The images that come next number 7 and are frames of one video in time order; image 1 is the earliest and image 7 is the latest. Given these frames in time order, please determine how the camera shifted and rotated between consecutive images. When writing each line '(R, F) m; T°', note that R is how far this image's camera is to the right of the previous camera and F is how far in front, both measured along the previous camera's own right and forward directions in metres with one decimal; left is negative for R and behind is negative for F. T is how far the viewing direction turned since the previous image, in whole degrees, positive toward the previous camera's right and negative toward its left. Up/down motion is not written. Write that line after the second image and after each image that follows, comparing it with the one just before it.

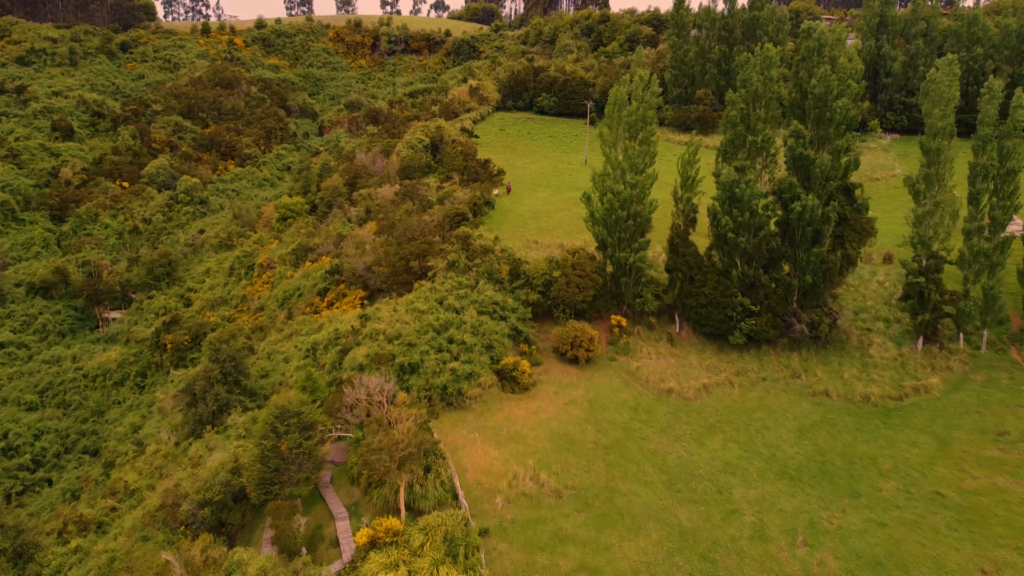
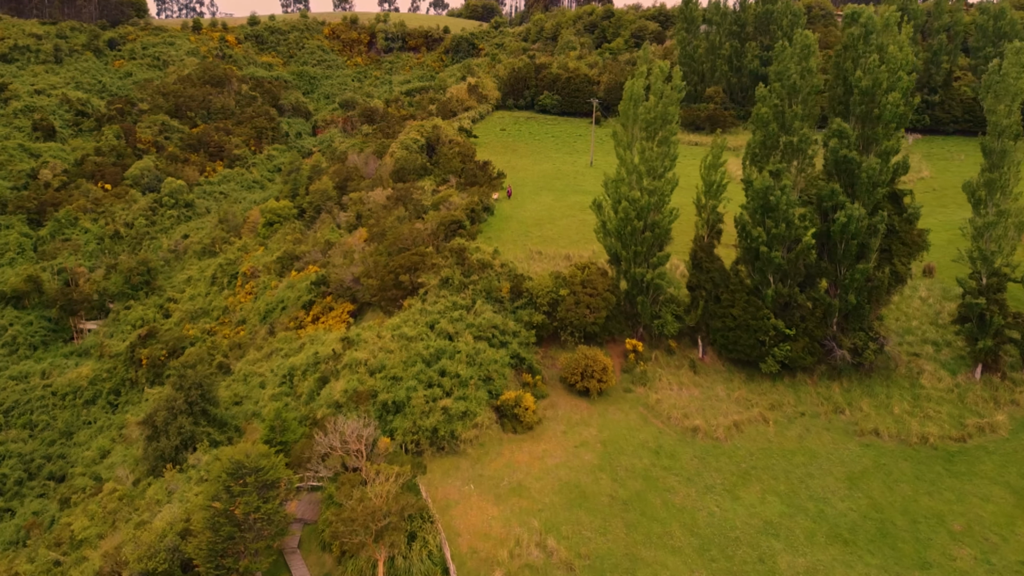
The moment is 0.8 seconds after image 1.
(0.0, +2.7) m; 0°
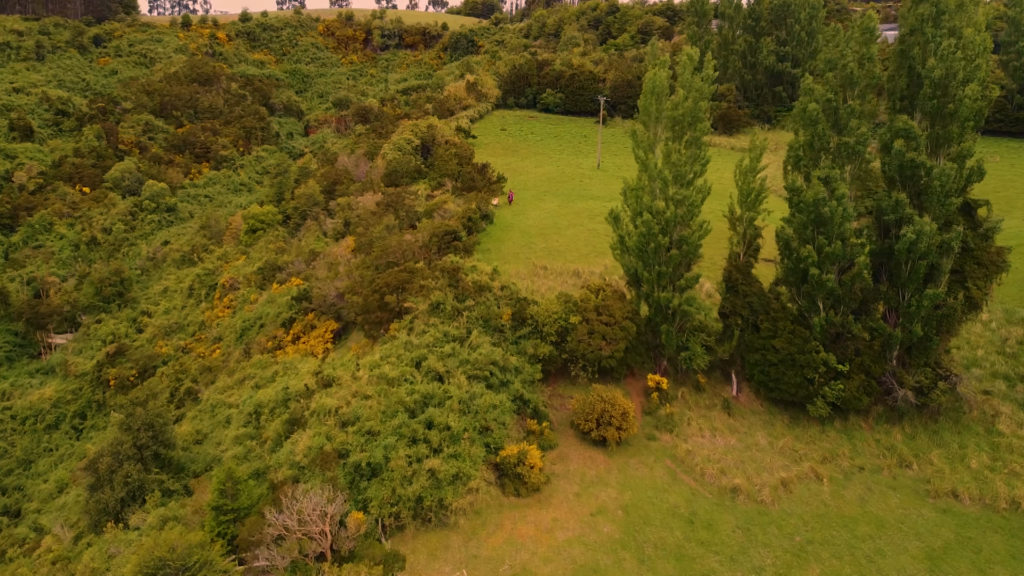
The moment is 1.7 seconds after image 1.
(0.0, +3.0) m; 0°
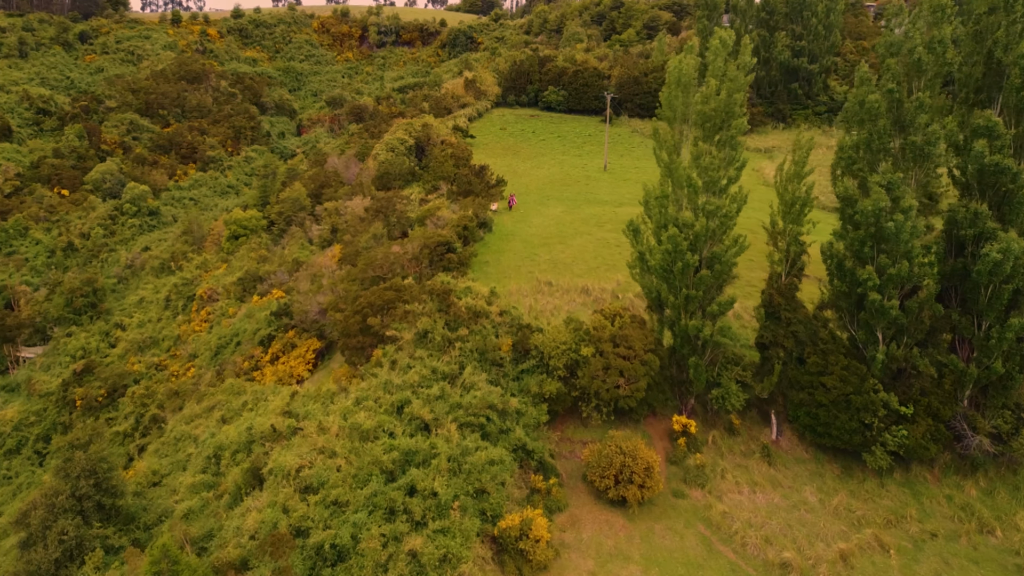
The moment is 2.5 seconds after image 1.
(0.0, +2.6) m; 0°
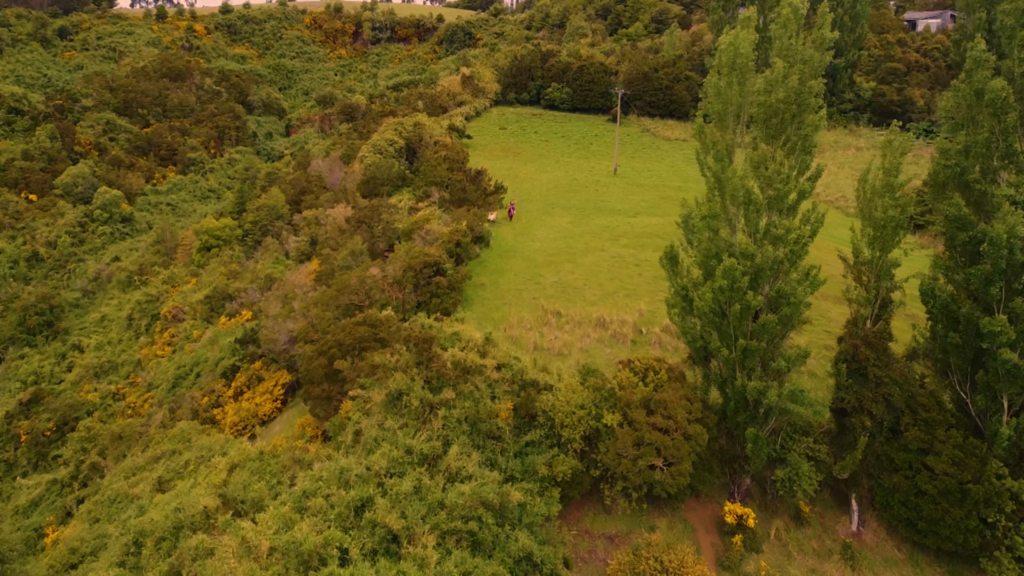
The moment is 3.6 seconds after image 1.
(0.0, +3.5) m; 0°
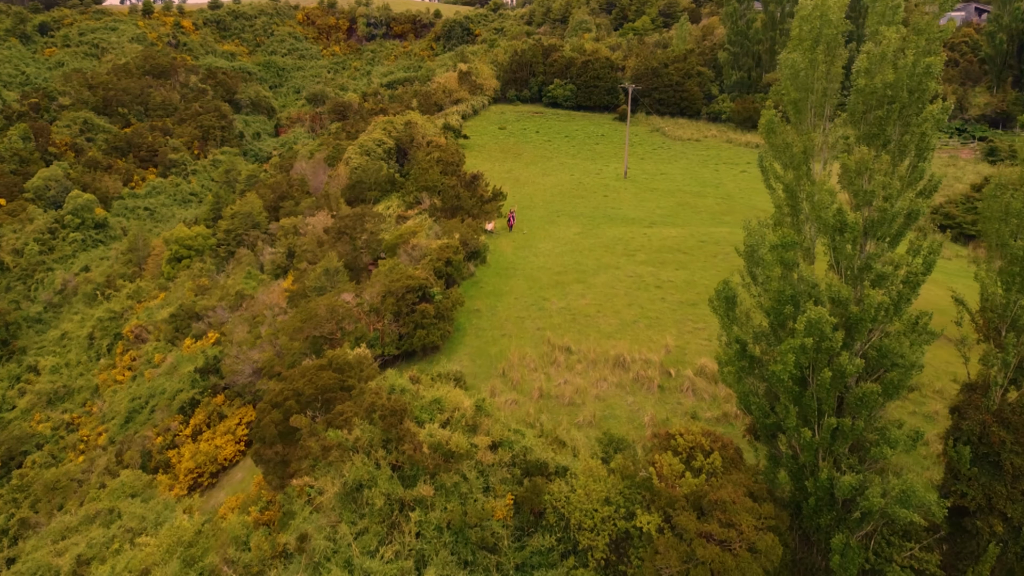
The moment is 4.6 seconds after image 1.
(0.0, +3.0) m; 0°
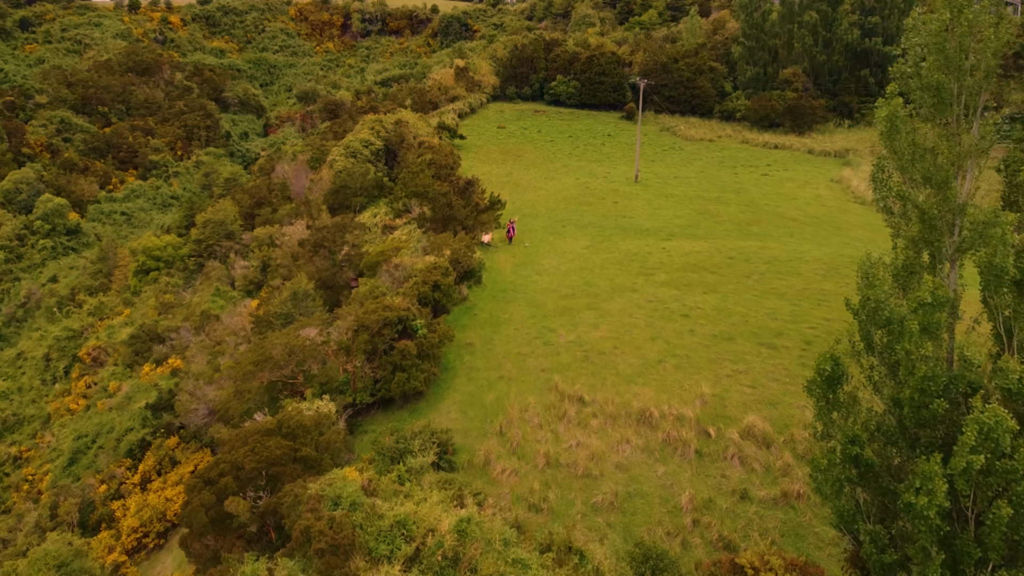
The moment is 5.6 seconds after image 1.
(0.0, +2.7) m; 0°
